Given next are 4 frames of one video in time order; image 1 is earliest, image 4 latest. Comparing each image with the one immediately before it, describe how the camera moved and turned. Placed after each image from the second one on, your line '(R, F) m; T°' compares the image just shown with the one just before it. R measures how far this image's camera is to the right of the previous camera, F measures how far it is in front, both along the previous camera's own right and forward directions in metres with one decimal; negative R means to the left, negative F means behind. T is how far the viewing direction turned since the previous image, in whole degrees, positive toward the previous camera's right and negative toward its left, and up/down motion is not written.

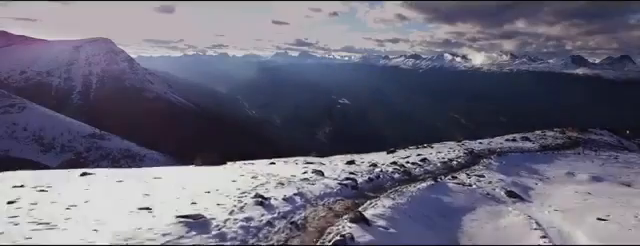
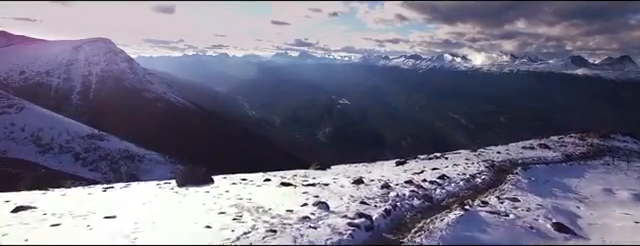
(0.0, +0.9) m; 0°
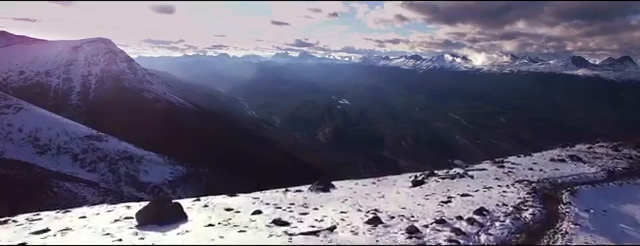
(0.0, +1.2) m; 0°
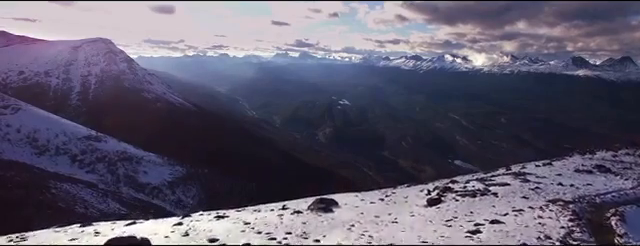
(0.0, +0.9) m; 0°
